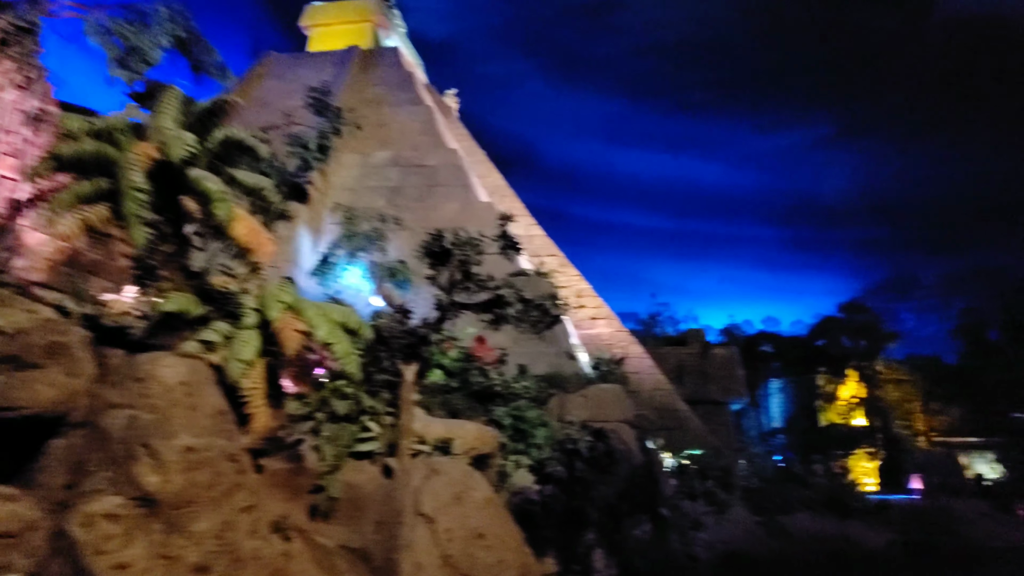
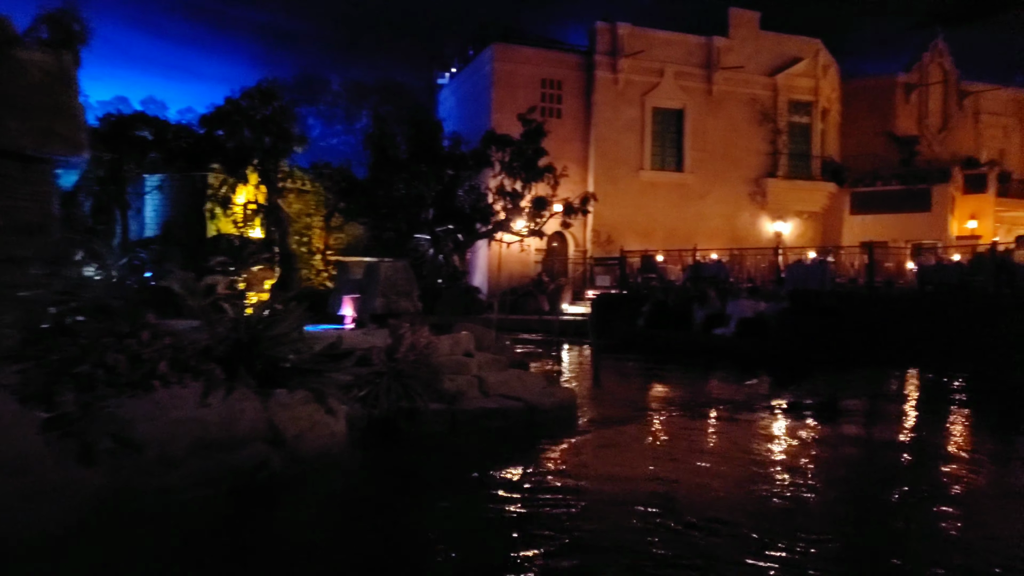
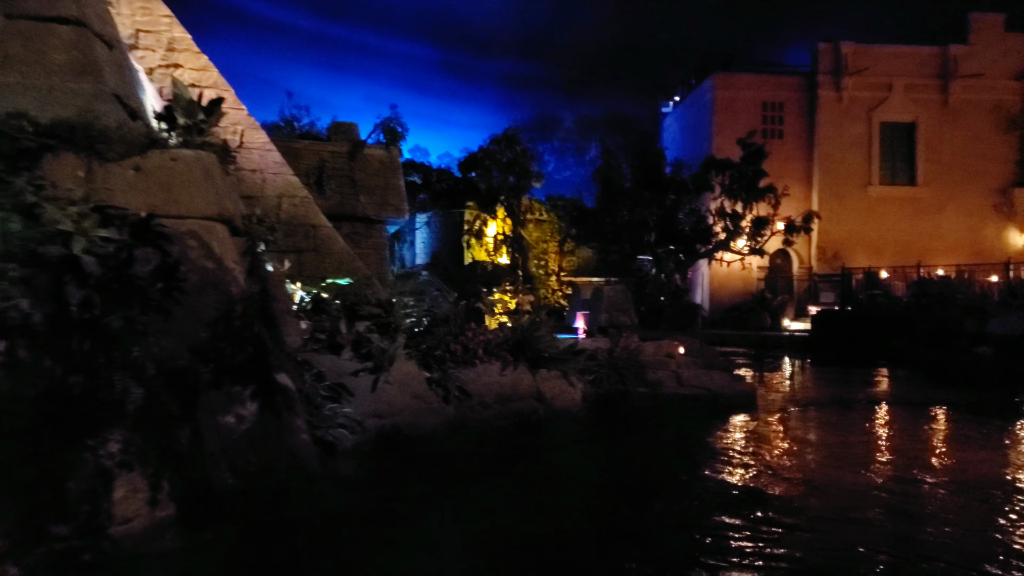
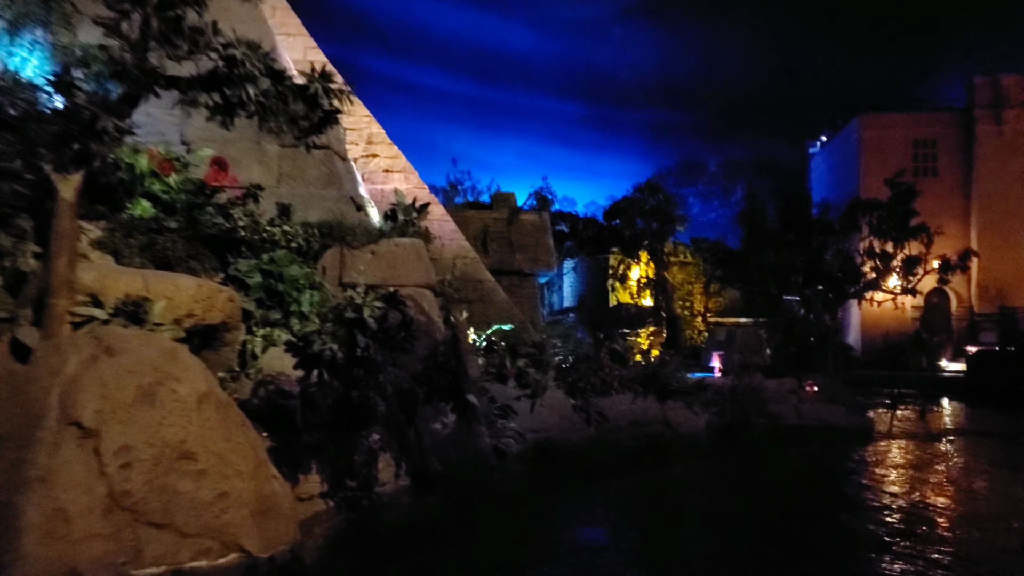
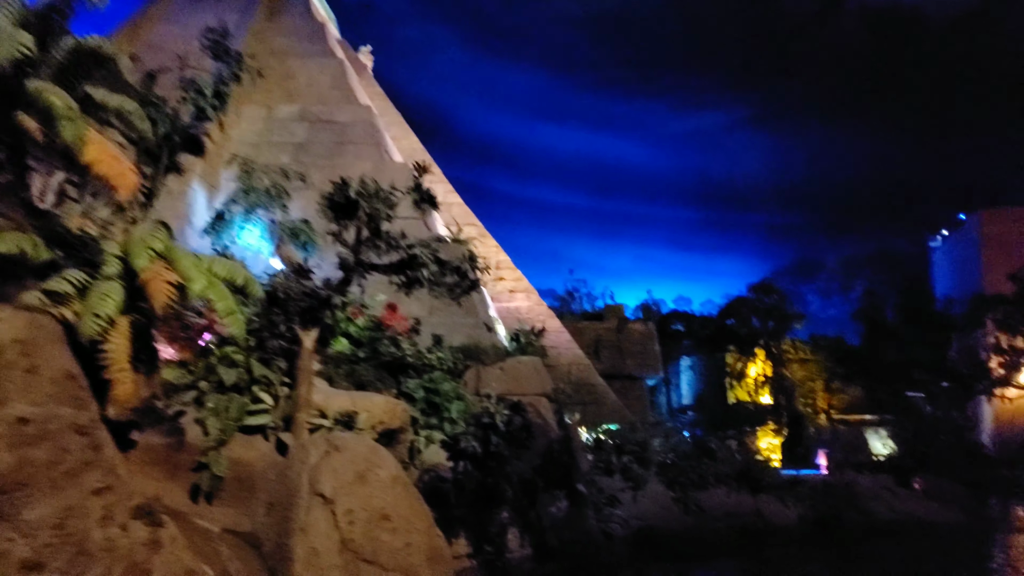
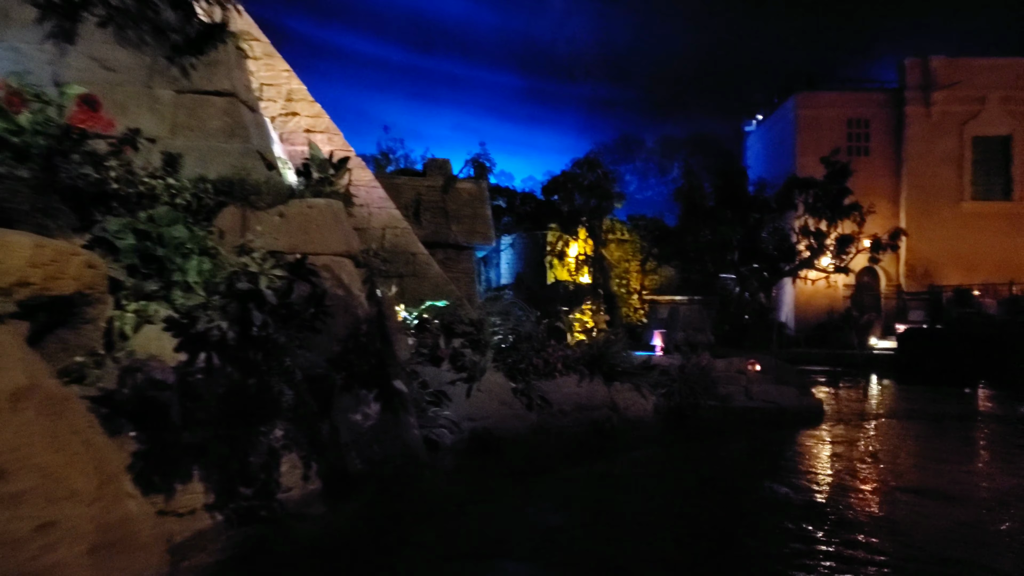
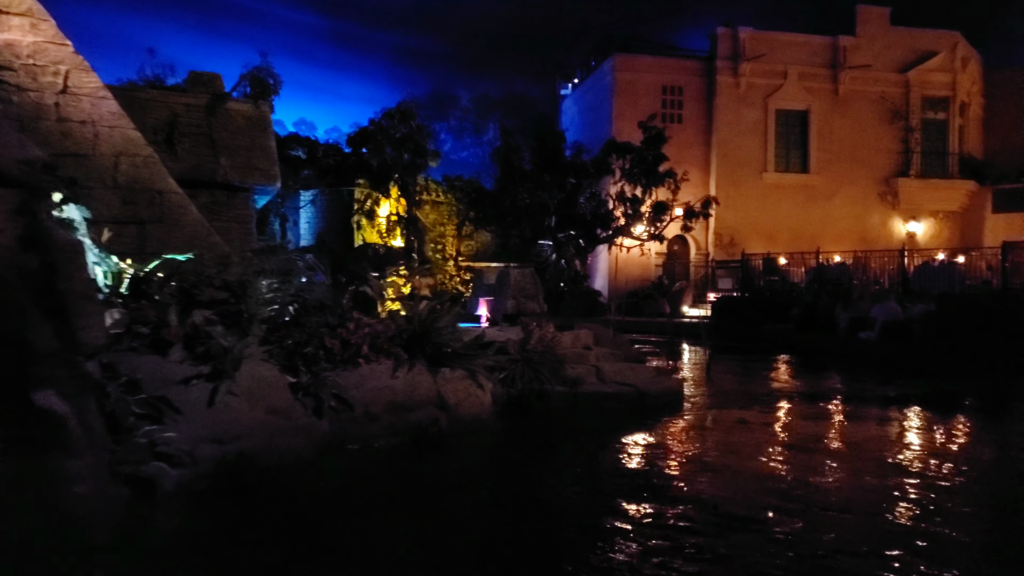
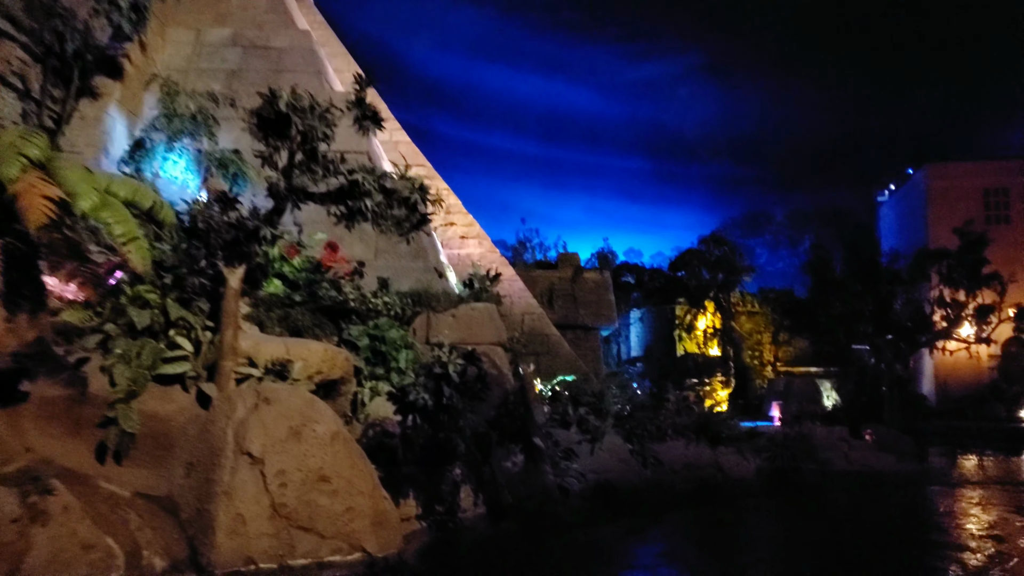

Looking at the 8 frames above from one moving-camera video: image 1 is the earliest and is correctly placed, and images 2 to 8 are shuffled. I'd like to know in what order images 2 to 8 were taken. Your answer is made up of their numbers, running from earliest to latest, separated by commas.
5, 8, 4, 6, 3, 7, 2
